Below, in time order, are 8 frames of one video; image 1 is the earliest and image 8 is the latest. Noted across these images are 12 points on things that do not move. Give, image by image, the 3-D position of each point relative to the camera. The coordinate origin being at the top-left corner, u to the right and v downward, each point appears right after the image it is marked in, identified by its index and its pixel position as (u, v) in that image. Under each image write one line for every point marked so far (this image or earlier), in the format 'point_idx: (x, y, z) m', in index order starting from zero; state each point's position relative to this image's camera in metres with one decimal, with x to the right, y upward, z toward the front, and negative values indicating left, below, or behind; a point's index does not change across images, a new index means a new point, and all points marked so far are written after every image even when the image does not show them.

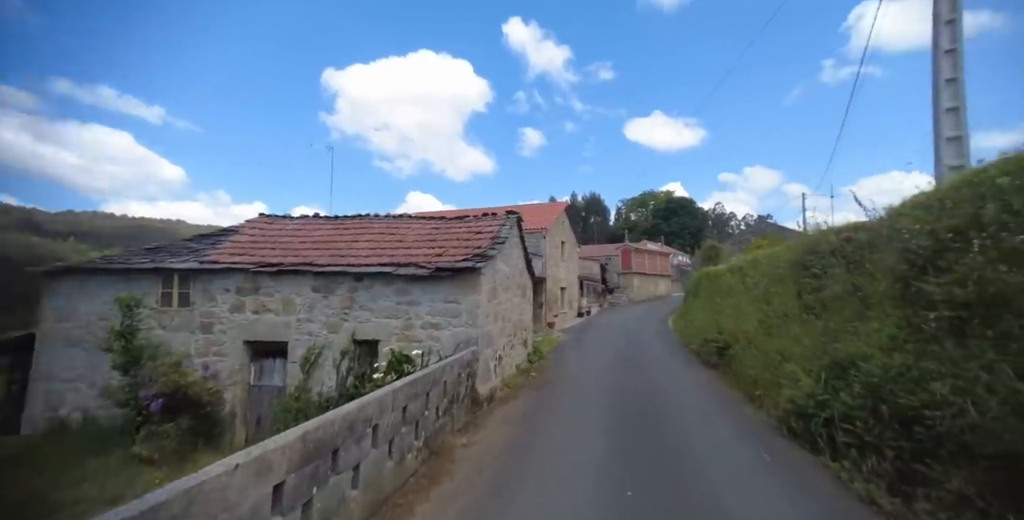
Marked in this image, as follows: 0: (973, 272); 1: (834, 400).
0: (+4.2, -0.1, +3.8) m
1: (+3.5, -1.5, +4.4) m
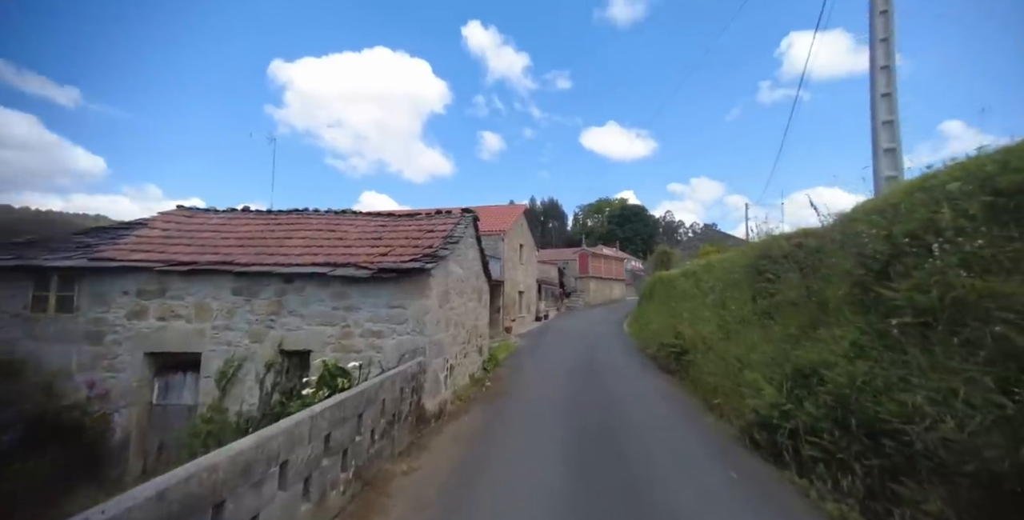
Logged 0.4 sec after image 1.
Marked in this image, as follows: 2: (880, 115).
0: (+3.8, -0.2, +3.8) m
1: (+2.9, -1.6, +4.3) m
2: (+7.1, +2.8, +8.1) m
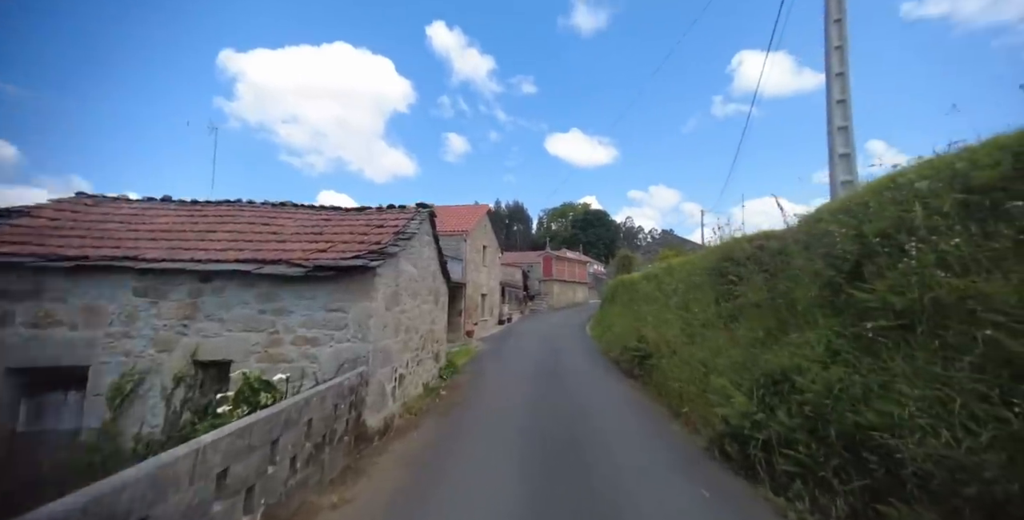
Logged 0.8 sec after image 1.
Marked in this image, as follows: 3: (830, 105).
0: (+3.4, -0.2, +3.6) m
1: (+2.5, -1.5, +4.0) m
2: (+6.4, +2.8, +8.2) m
3: (+6.4, +3.1, +8.3) m
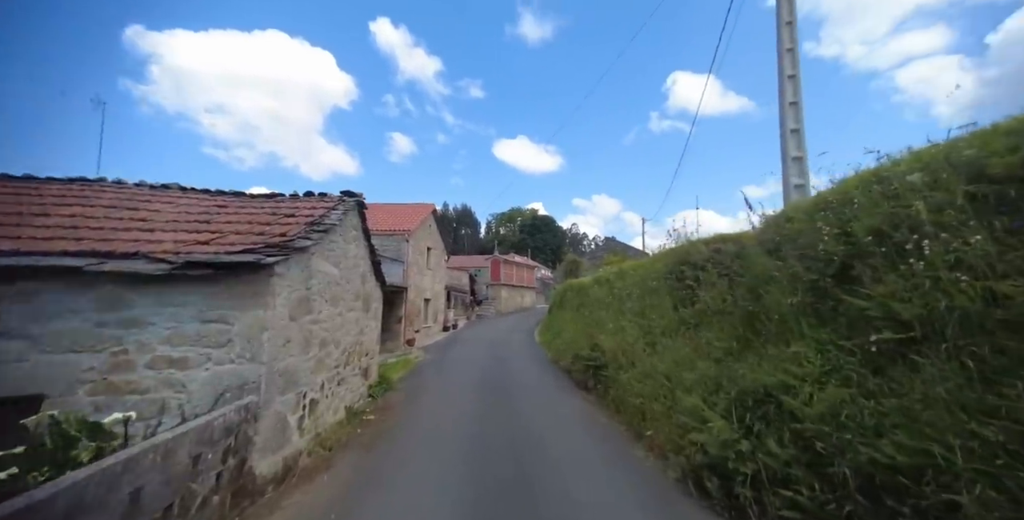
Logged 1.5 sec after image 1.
0: (+2.9, -0.2, +3.1) m
1: (+2.0, -1.5, +3.3) m
2: (+5.4, +2.7, +8.1) m
3: (+5.4, +3.0, +8.2) m
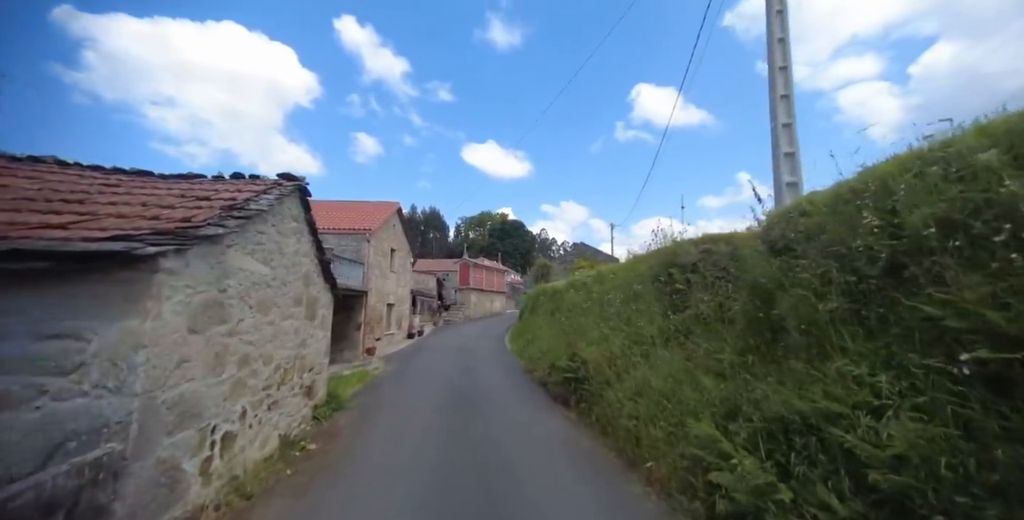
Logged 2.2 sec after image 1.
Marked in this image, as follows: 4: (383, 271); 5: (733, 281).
0: (+2.8, -0.1, +2.4) m
1: (+1.8, -1.5, +2.6) m
2: (+4.9, +2.6, +7.6) m
3: (+4.9, +3.0, +7.7) m
4: (-6.0, -0.5, +19.4) m
5: (+3.0, -0.3, +5.8) m
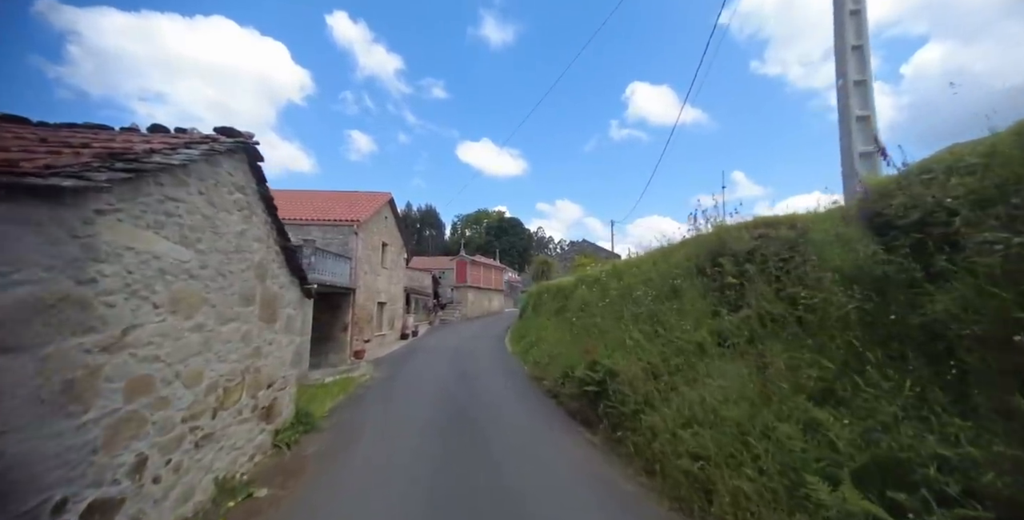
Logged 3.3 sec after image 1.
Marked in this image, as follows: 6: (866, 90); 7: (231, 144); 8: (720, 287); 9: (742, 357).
0: (+3.0, 0.0, +1.0) m
1: (+2.0, -1.3, +1.2) m
2: (+5.0, +2.8, +6.2) m
3: (+5.0, +3.2, +6.4) m
4: (-6.0, -0.3, +18.0) m
5: (+3.2, -0.1, +4.4) m
6: (+5.1, +2.5, +6.0) m
7: (-2.7, +1.1, +4.0) m
8: (+2.8, -0.3, +5.8) m
9: (+2.4, -1.0, +4.5) m
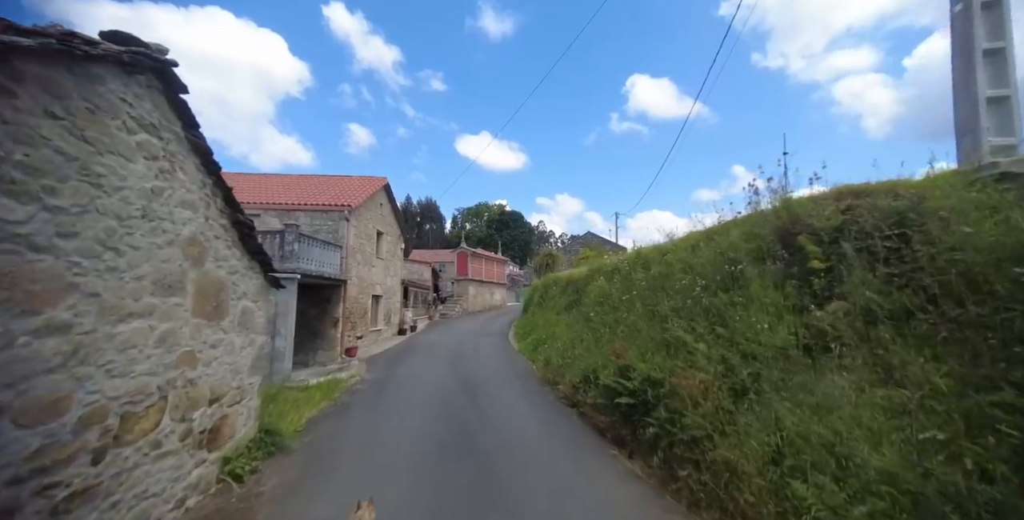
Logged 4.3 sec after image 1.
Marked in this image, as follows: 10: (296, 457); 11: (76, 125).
0: (+3.2, +0.2, -0.3) m
1: (+2.3, -1.2, -0.1) m
2: (+5.2, +3.0, +4.9) m
3: (+5.2, +3.4, +5.0) m
4: (-5.7, +0.1, +16.6) m
5: (+3.4, +0.1, +3.1) m
6: (+5.3, +2.7, +4.6) m
7: (-2.5, +1.3, +2.7) m
8: (+3.0, -0.1, +4.4) m
9: (+2.6, -0.8, +3.2) m
10: (-2.7, -2.5, +5.3) m
11: (-2.5, +0.8, +2.4) m
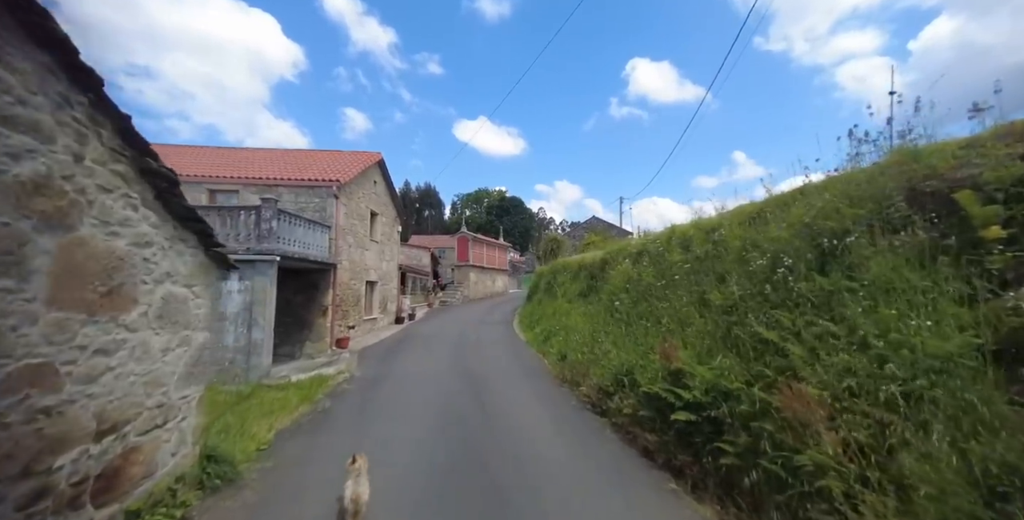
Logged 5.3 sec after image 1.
0: (+3.5, +0.3, -1.8) m
1: (+2.5, -1.1, -1.5) m
2: (+5.5, +3.3, +3.4) m
3: (+5.5, +3.7, +3.5) m
4: (-5.5, +0.7, +15.2) m
5: (+3.6, +0.3, +1.6) m
6: (+5.5, +3.0, +3.1) m
7: (-2.3, +1.5, +1.2) m
8: (+3.3, +0.1, +3.0) m
9: (+2.9, -0.6, +1.8) m
10: (-2.5, -2.2, +4.0) m
11: (-2.3, +1.0, +1.0) m
